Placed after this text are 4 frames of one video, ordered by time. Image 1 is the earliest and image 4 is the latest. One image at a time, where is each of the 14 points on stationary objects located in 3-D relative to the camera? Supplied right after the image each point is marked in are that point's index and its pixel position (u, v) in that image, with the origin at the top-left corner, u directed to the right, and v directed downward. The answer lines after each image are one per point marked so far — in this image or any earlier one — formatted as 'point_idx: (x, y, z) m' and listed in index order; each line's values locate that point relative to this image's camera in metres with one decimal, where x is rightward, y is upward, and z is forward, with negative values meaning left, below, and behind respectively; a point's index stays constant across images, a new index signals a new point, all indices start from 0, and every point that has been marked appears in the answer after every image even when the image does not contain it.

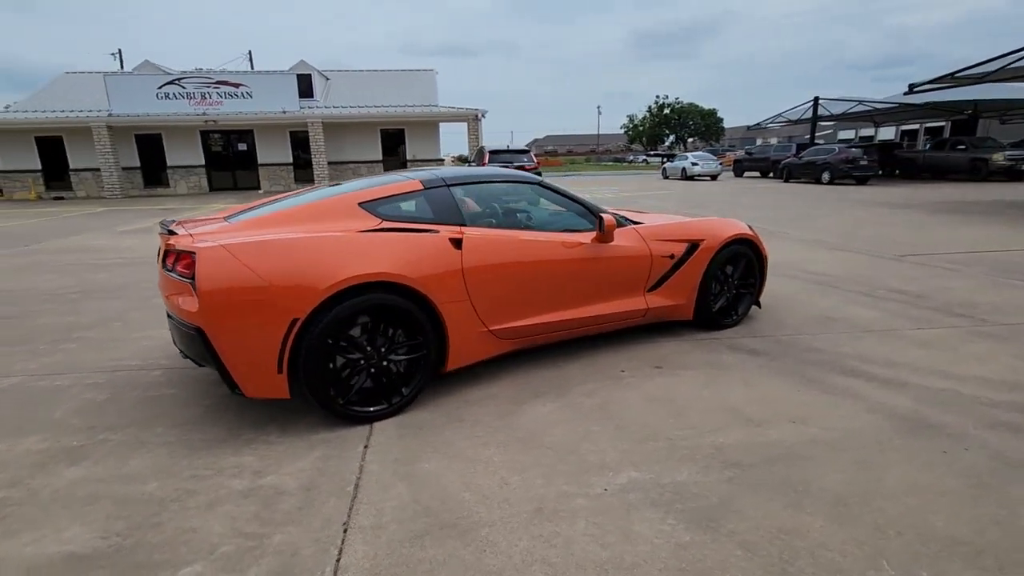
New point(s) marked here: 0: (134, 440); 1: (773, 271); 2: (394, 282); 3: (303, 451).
0: (-1.9, -0.8, +2.7) m
1: (+3.3, +0.2, +6.7) m
2: (-0.6, 0.0, +2.8) m
3: (-1.0, -0.8, +2.6) m
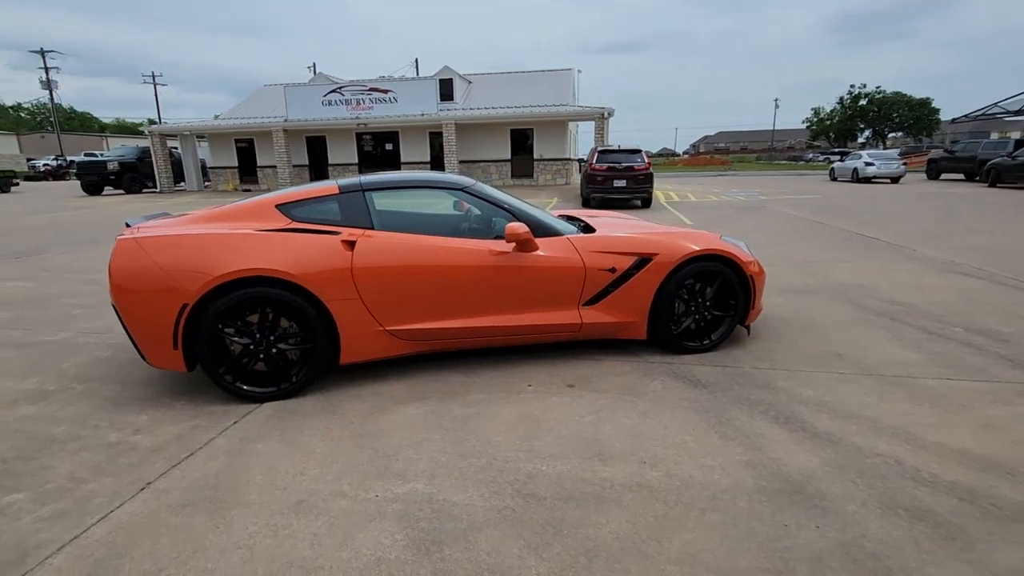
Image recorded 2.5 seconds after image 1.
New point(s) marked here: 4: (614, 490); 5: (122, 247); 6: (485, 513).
0: (-2.6, -0.6, +3.3) m
1: (+3.5, -0.1, +5.7) m
2: (-1.3, +0.1, +3.1) m
3: (-1.8, -0.7, +3.0) m
4: (+0.4, -0.9, +2.3) m
5: (-2.2, +0.2, +3.0) m
6: (-0.1, -0.9, +2.2) m
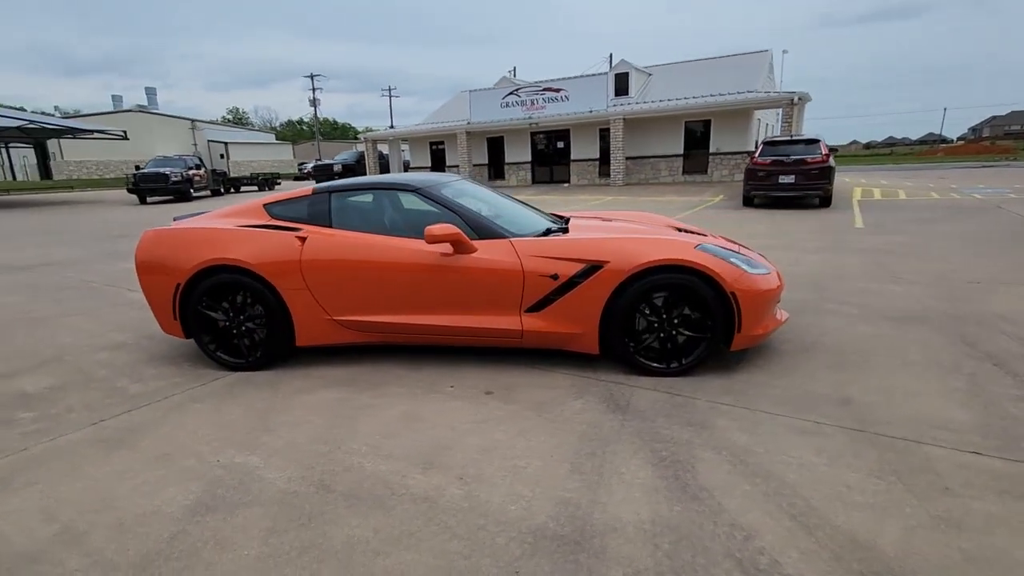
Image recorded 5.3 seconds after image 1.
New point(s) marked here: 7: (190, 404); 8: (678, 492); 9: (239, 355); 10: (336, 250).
0: (-3.0, -0.5, +4.3) m
1: (+3.6, -0.3, +4.4) m
2: (-1.8, +0.1, +3.6) m
3: (-2.3, -0.6, +3.7) m
4: (-0.5, -0.9, +2.3) m
5: (-2.6, +0.4, +3.9) m
6: (-1.0, -0.9, +2.4) m
7: (-2.0, -0.7, +3.3) m
8: (+0.7, -0.9, +2.3) m
9: (-1.9, -0.5, +3.8) m
10: (-1.2, +0.3, +3.6) m
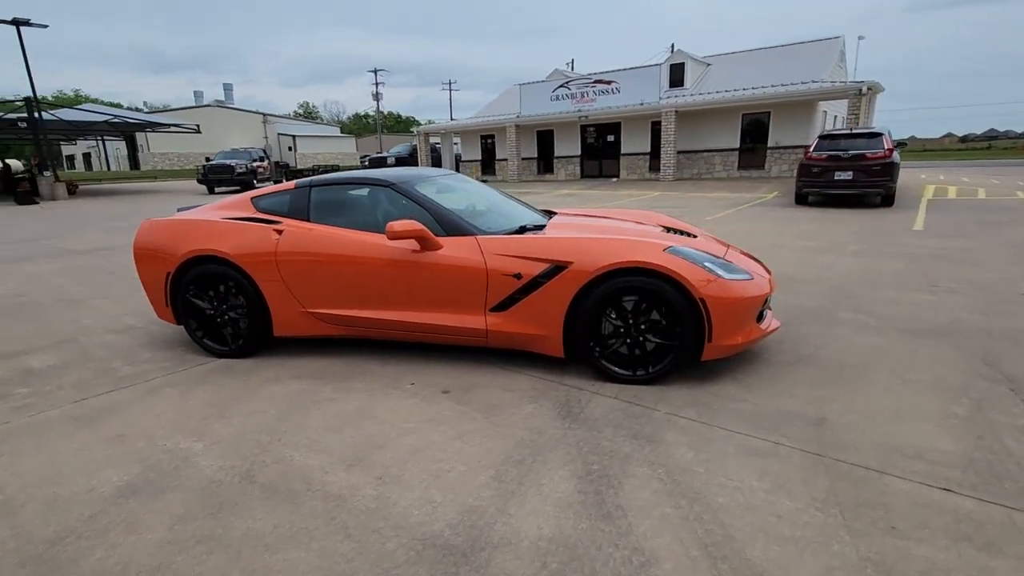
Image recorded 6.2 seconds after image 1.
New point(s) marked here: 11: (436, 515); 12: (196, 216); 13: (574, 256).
0: (-3.1, -0.4, +4.6) m
1: (+3.5, -0.4, +3.9) m
2: (-2.0, +0.2, +3.8) m
3: (-2.5, -0.5, +3.9) m
4: (-0.8, -0.9, +2.3) m
5: (-2.8, +0.5, +4.1) m
6: (-1.4, -0.9, +2.4) m
7: (-2.2, -0.6, +3.5) m
8: (+0.3, -0.9, +2.2) m
9: (-2.1, -0.4, +3.9) m
10: (-1.4, +0.3, +3.7) m
11: (-0.3, -0.9, +2.1) m
12: (-2.3, +0.5, +4.0) m
13: (+0.4, +0.2, +3.3) m
